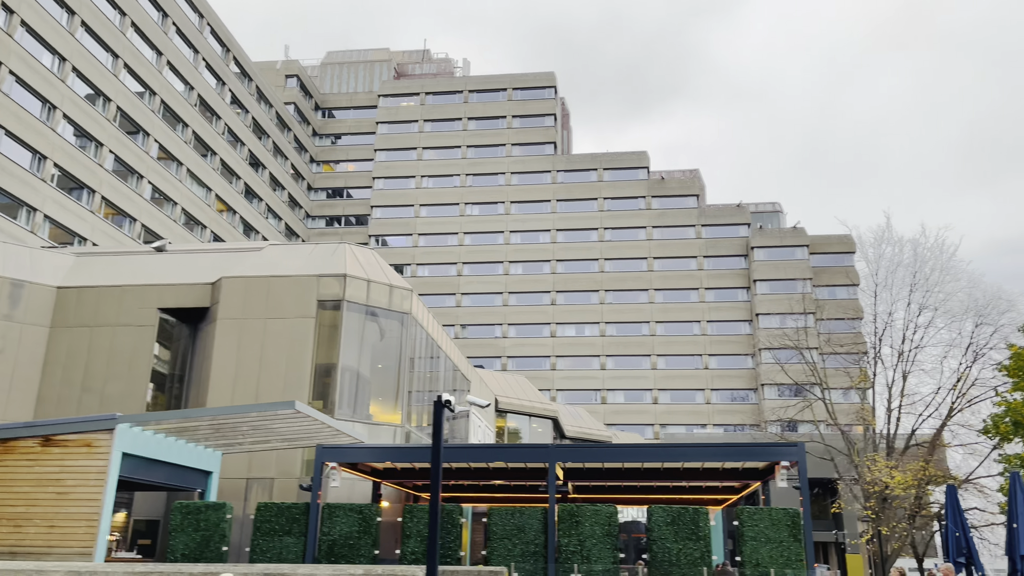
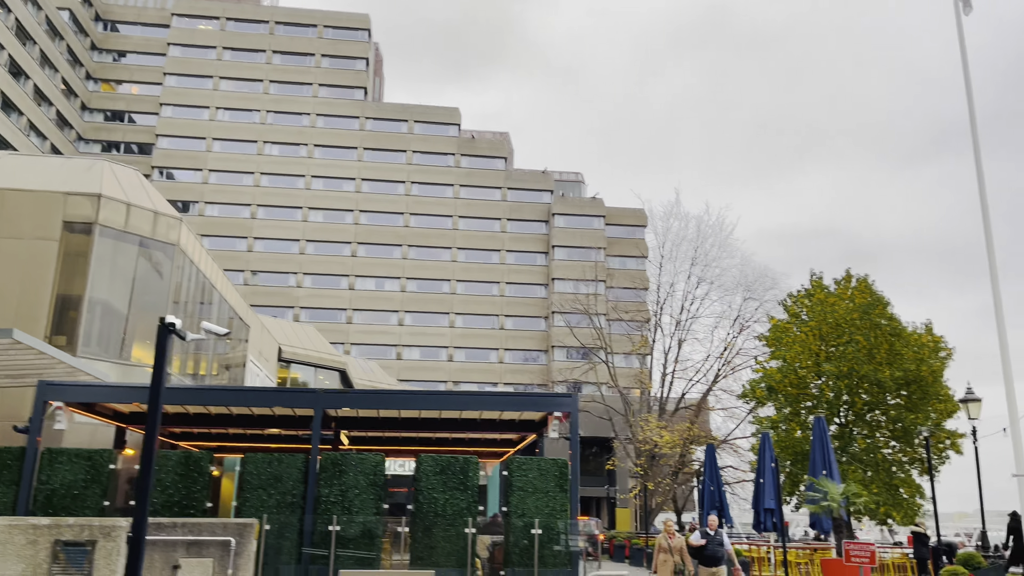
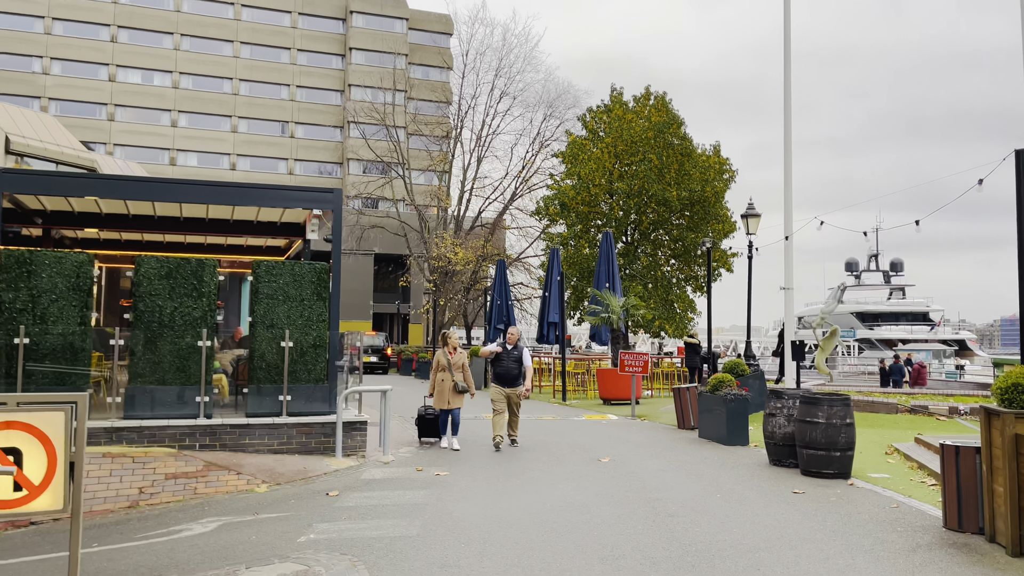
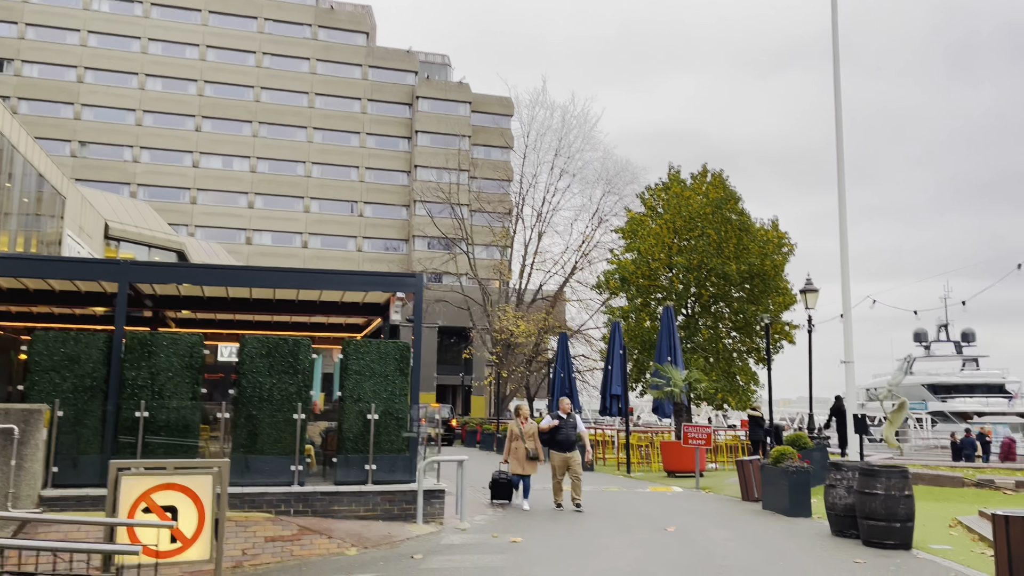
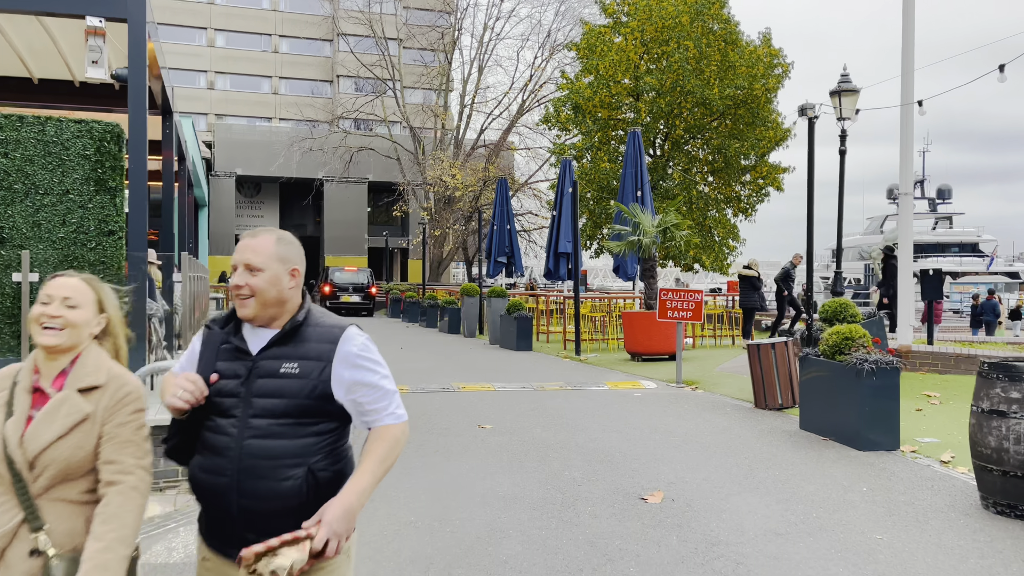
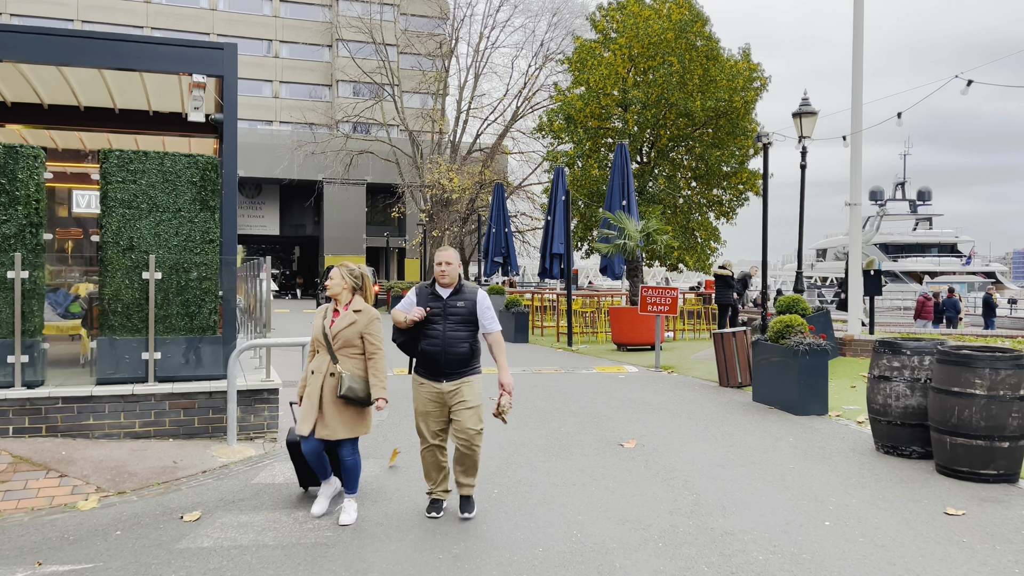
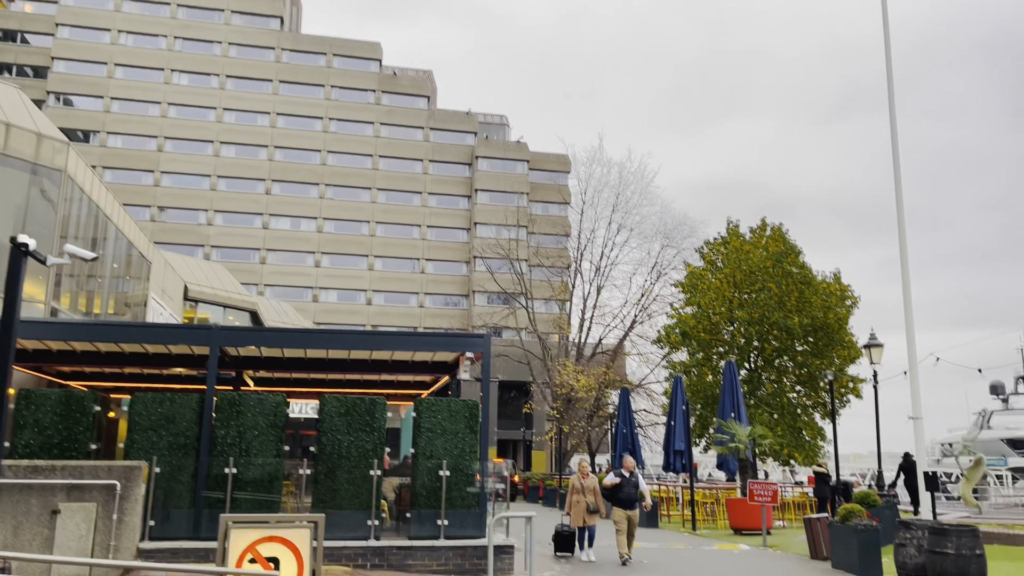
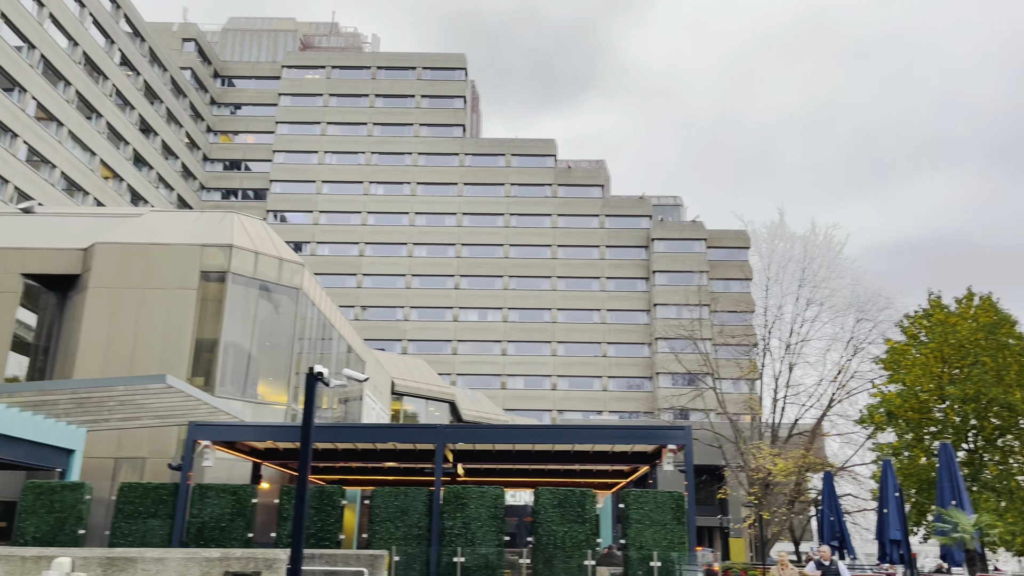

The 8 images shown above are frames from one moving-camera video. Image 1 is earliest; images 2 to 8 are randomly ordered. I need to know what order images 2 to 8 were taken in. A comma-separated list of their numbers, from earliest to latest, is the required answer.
8, 2, 7, 4, 3, 6, 5
